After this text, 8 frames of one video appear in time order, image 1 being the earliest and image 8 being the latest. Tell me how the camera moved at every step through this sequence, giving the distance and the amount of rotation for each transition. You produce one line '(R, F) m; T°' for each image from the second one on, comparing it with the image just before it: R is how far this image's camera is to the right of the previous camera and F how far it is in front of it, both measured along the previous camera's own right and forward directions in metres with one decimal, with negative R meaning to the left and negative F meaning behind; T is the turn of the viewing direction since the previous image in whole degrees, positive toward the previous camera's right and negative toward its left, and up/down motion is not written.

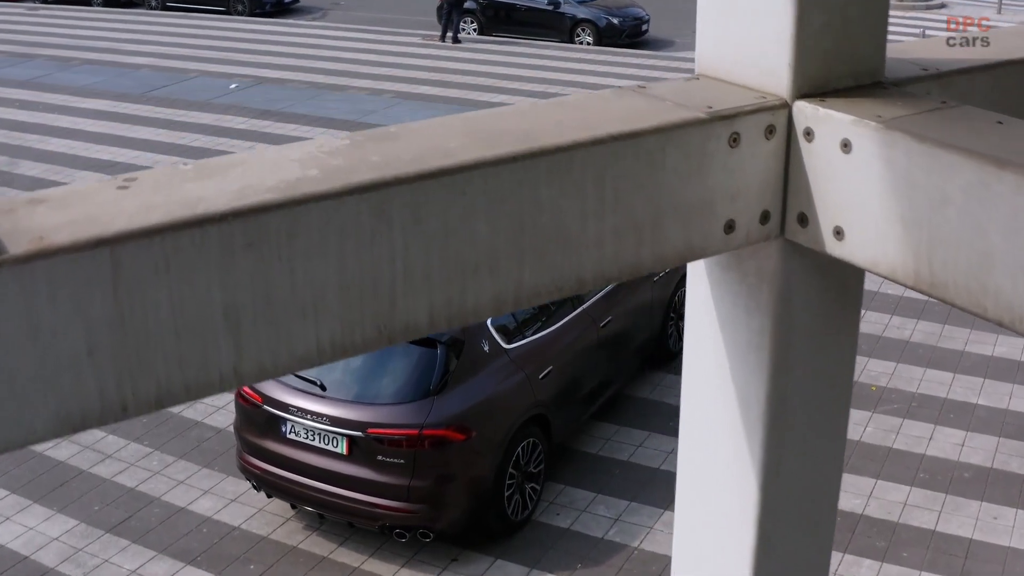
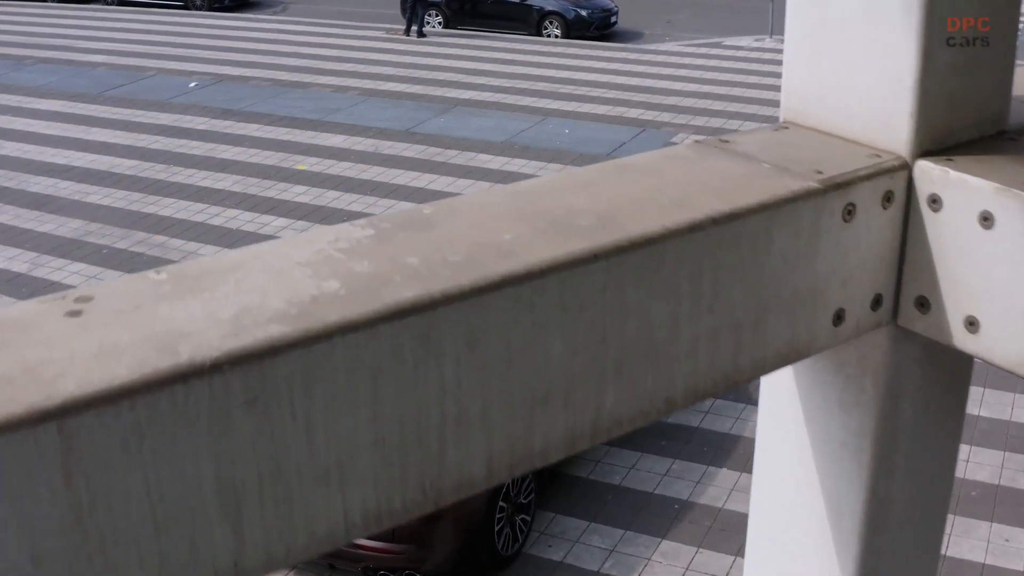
(-0.1, +0.4) m; +2°
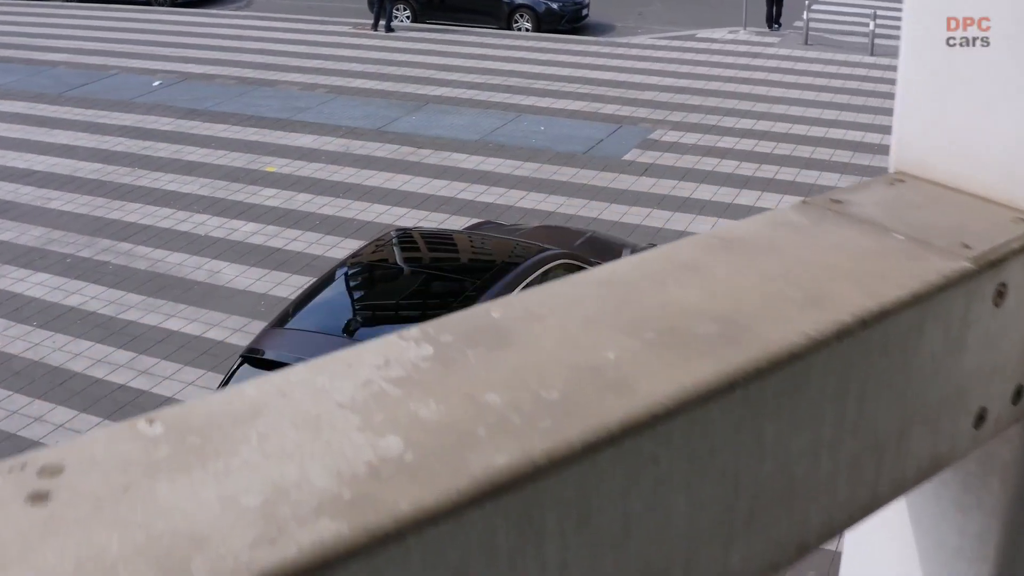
(-0.1, +0.3) m; +1°
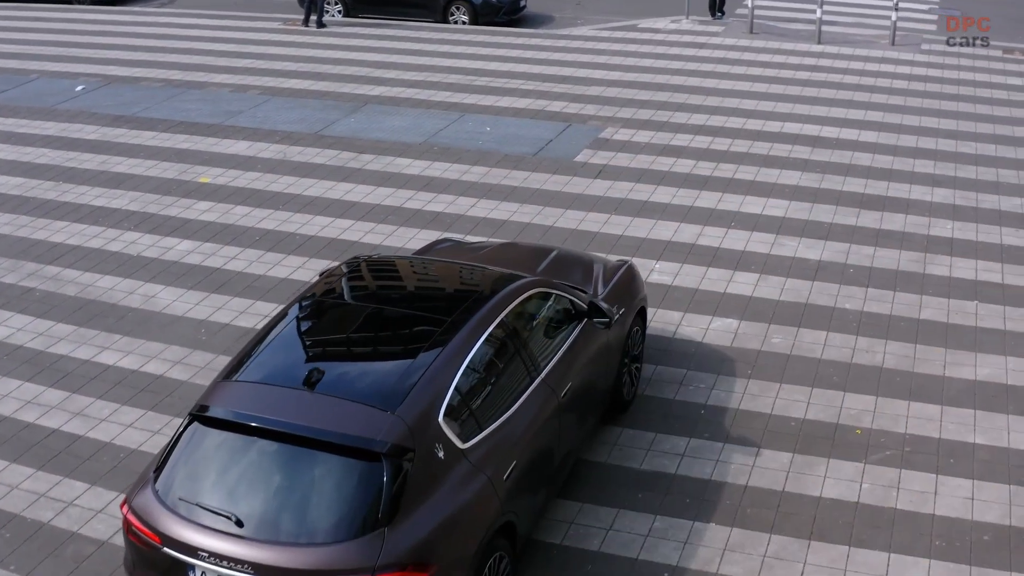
(-0.2, +0.5) m; +3°
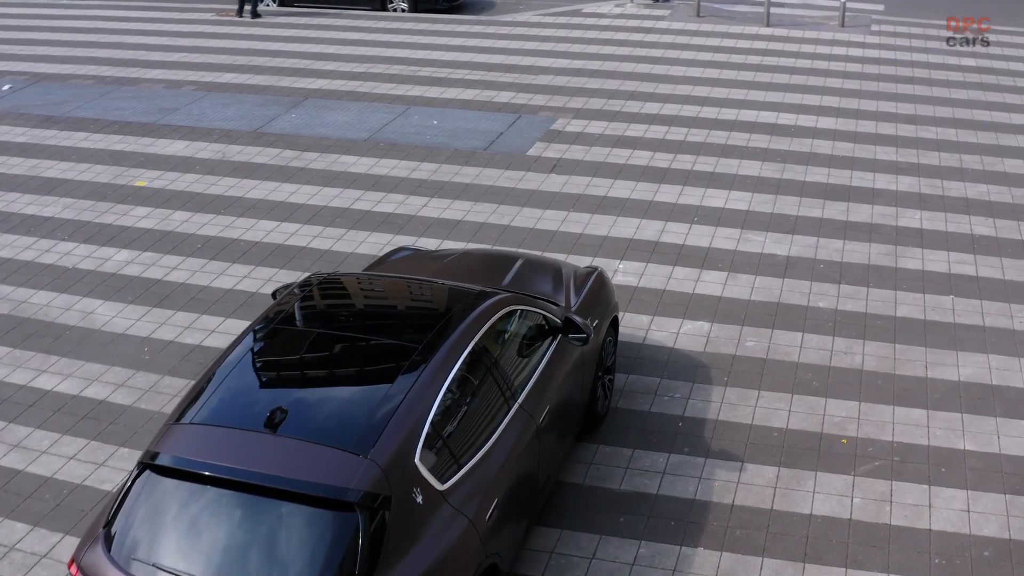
(-0.2, +0.4) m; +3°
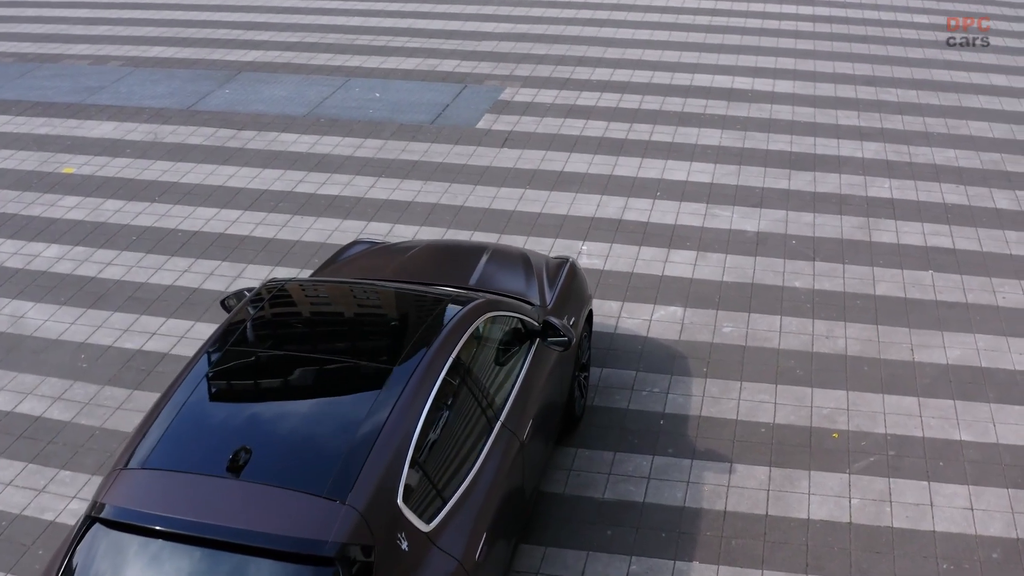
(-0.2, +0.5) m; +3°
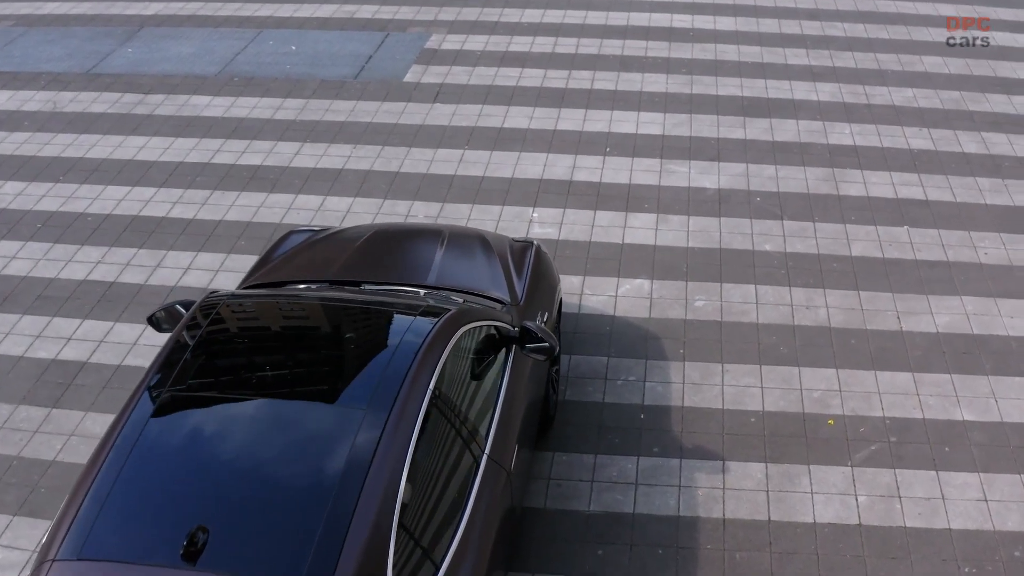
(-0.2, +0.7) m; +4°
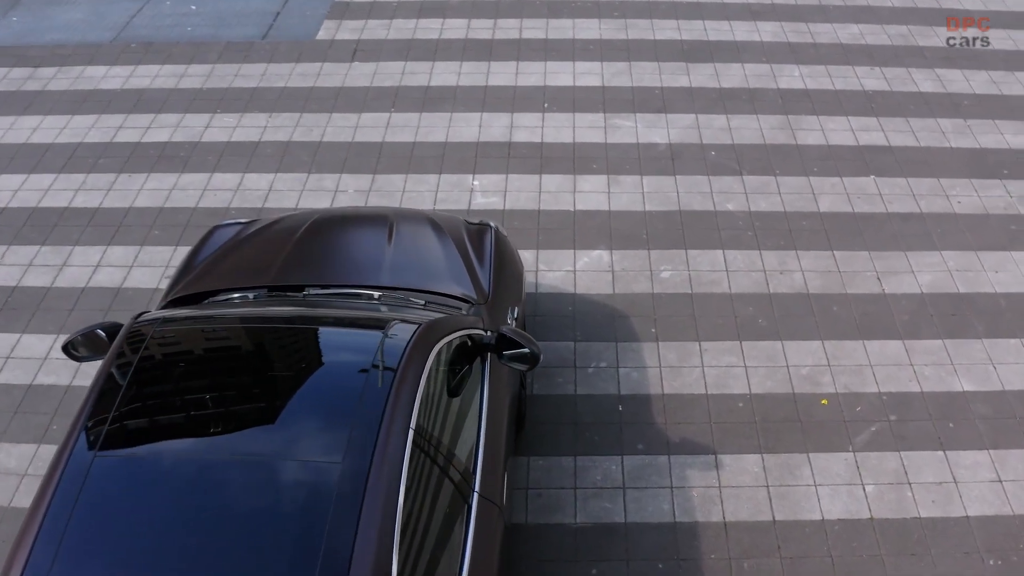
(-0.2, +0.6) m; +4°
